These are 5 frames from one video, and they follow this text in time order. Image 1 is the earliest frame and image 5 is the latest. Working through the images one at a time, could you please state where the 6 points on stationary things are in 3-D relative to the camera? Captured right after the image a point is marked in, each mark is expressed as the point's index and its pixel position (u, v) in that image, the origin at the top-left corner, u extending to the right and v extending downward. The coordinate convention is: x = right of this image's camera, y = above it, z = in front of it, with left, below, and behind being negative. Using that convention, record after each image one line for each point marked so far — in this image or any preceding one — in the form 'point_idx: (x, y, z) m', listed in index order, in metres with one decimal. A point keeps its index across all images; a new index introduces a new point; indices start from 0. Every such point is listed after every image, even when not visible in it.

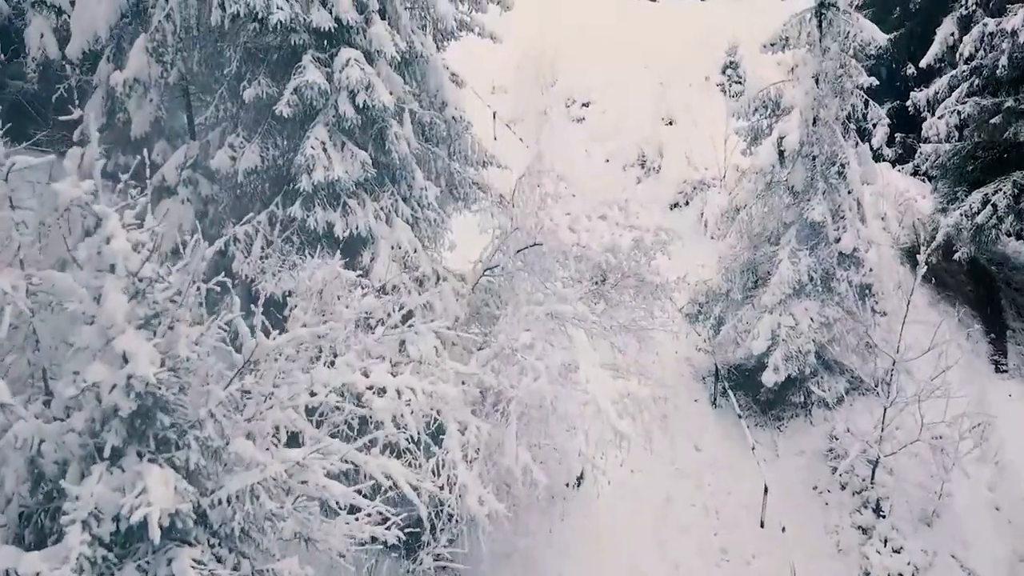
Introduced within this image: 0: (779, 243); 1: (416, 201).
0: (+5.2, +0.9, +14.2) m
1: (-1.4, +1.3, +10.4) m
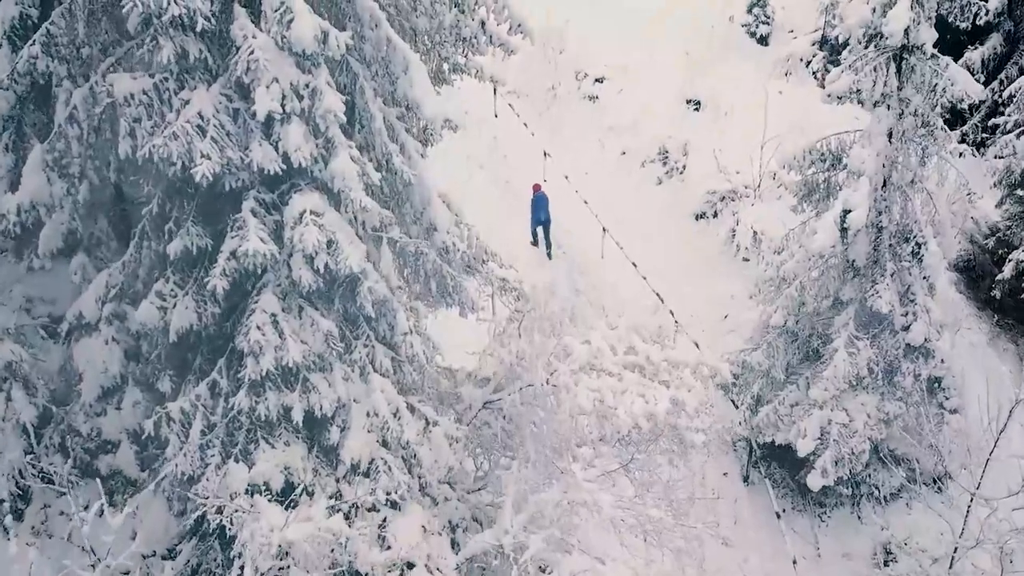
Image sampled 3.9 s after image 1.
0: (+5.3, -0.6, +12.0) m
1: (-1.3, -0.6, +8.3) m
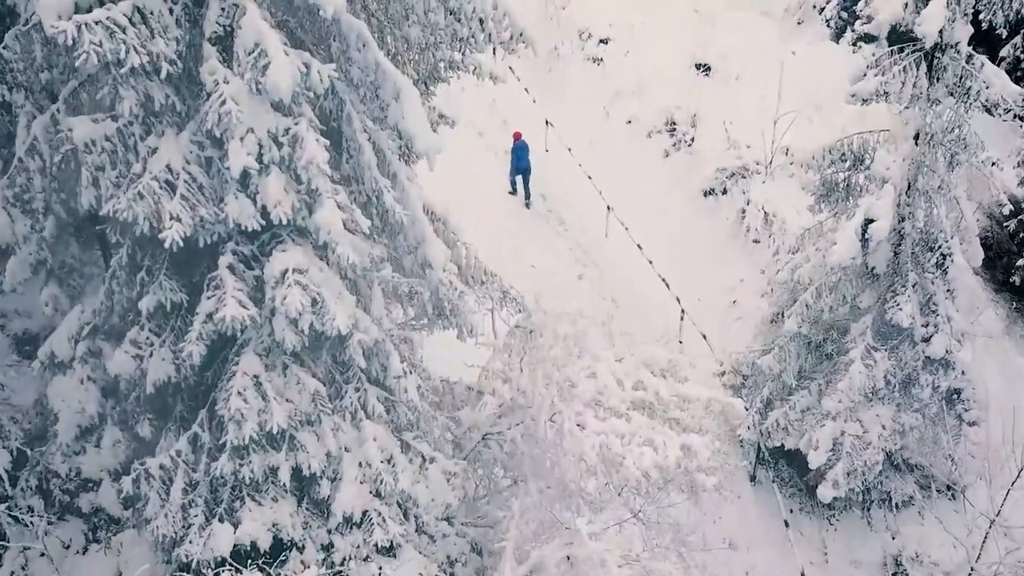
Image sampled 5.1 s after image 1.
0: (+5.3, -0.7, +11.5) m
1: (-1.3, -1.0, +7.8) m
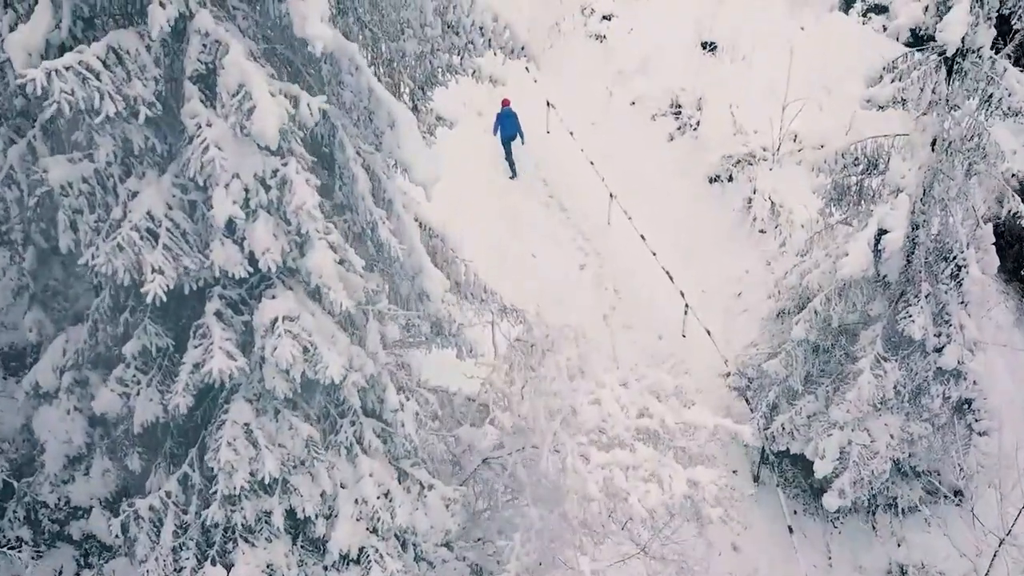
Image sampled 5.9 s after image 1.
0: (+5.3, -0.8, +11.2) m
1: (-1.3, -1.3, +7.5) m
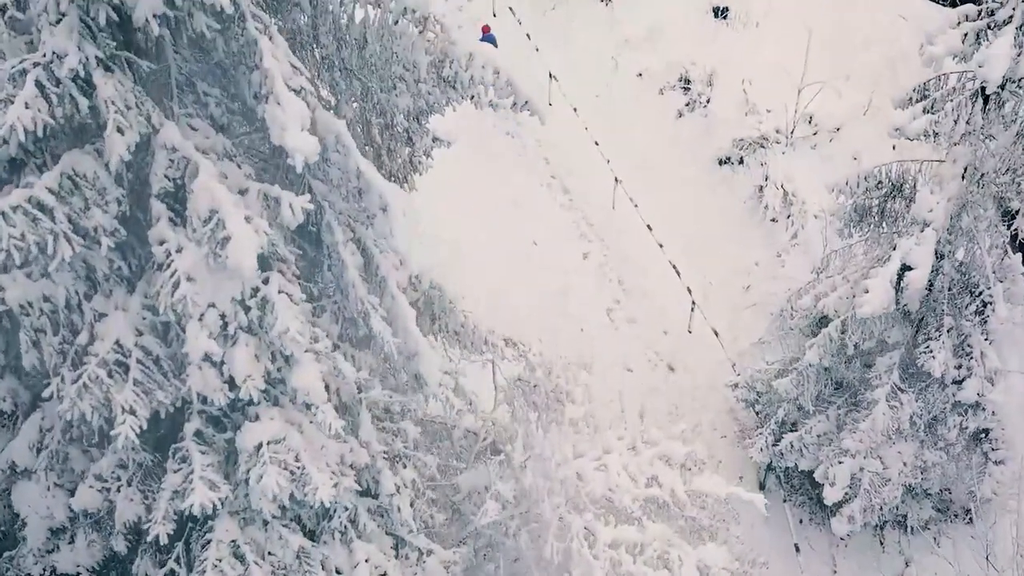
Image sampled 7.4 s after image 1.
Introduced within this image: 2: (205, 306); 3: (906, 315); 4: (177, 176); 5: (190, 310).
0: (+5.4, -1.2, +10.8) m
1: (-1.3, -2.1, +7.2) m
2: (-2.1, -0.1, +4.8) m
3: (+5.5, -0.4, +10.2) m
4: (-2.3, +0.8, +4.8) m
5: (-2.2, -0.1, +4.8) m
